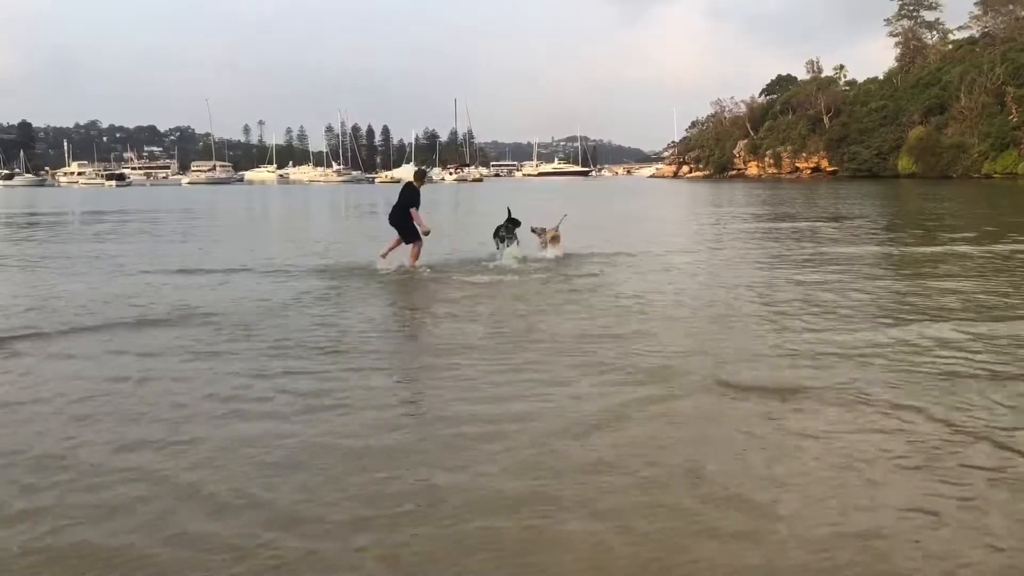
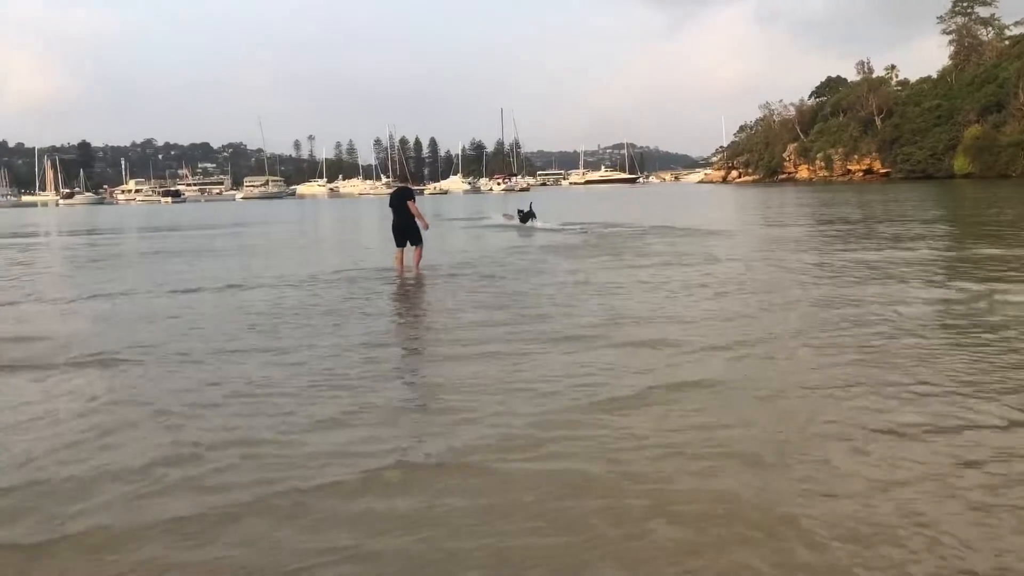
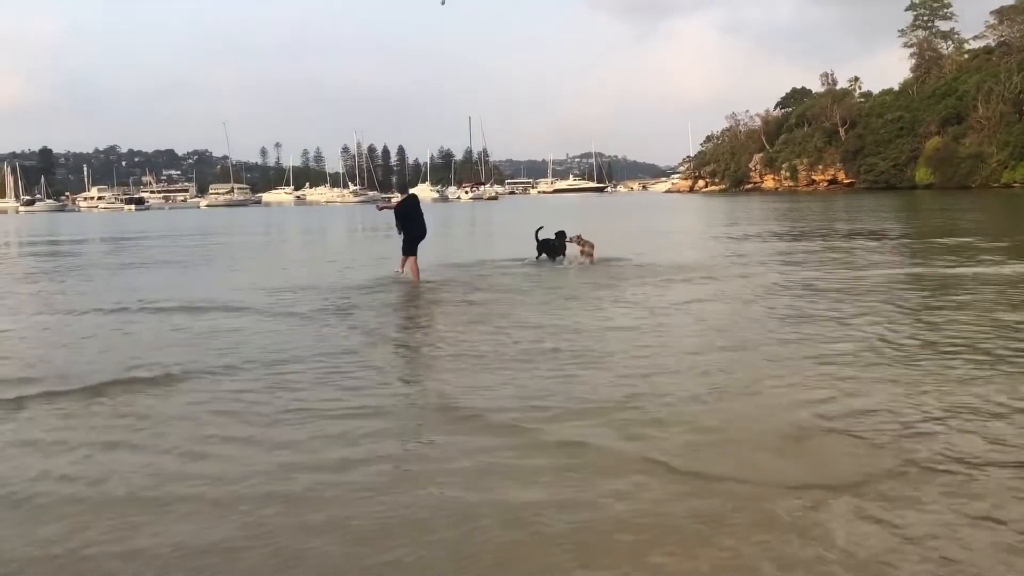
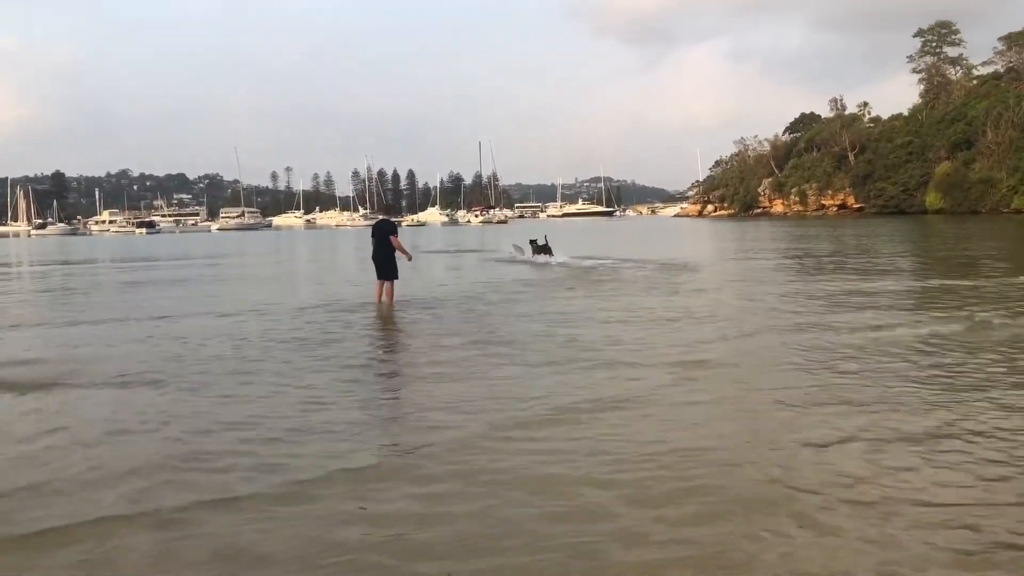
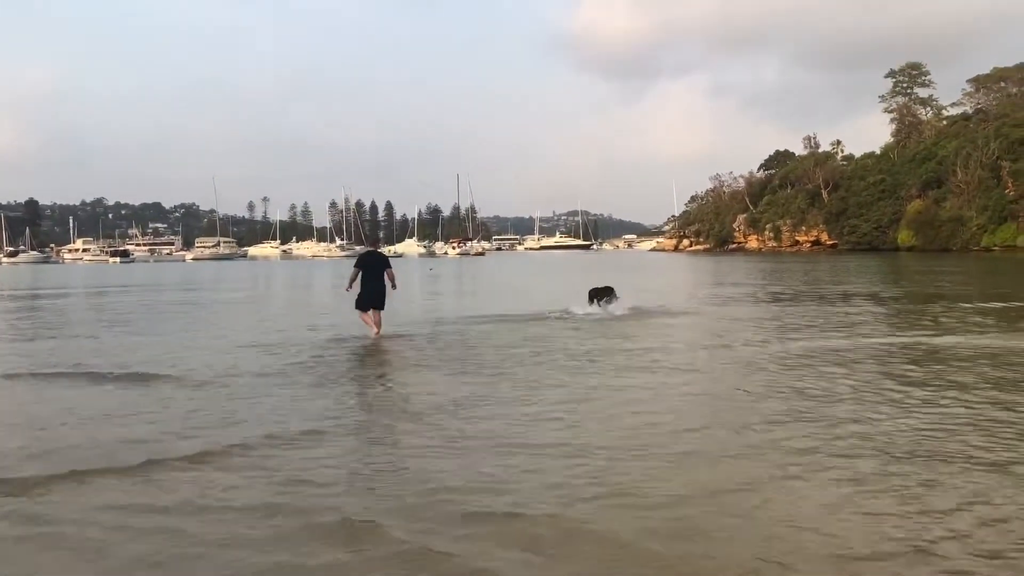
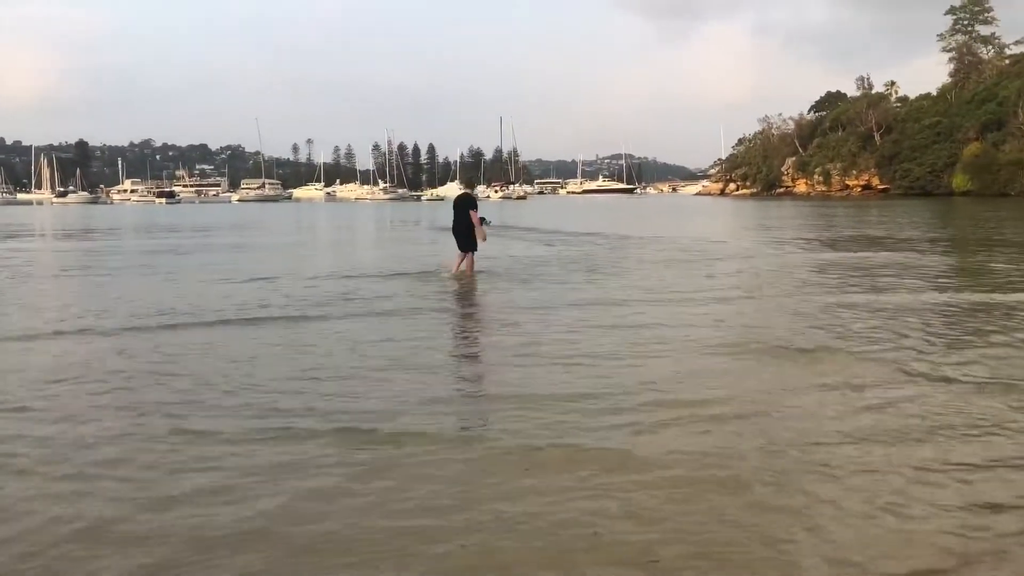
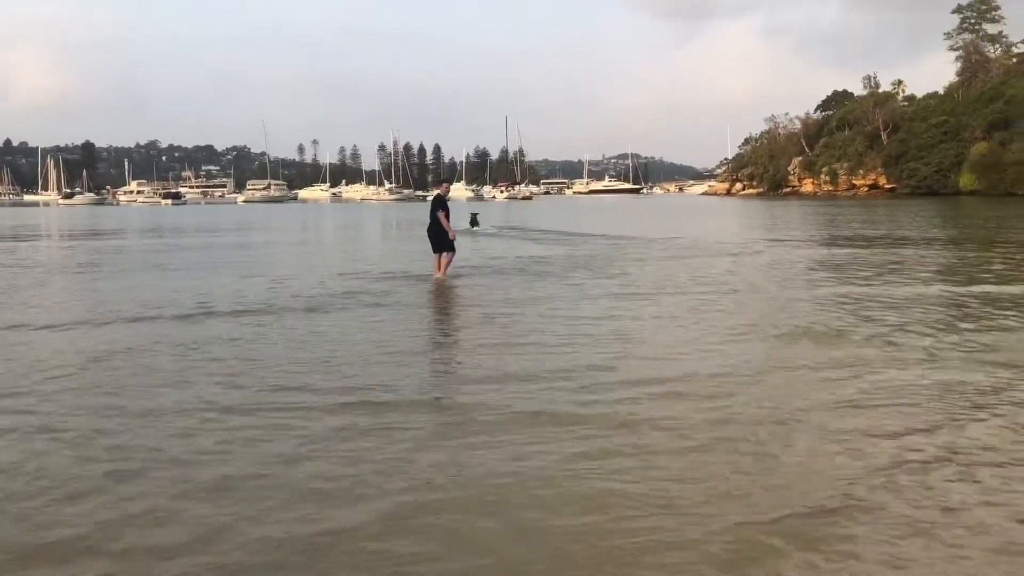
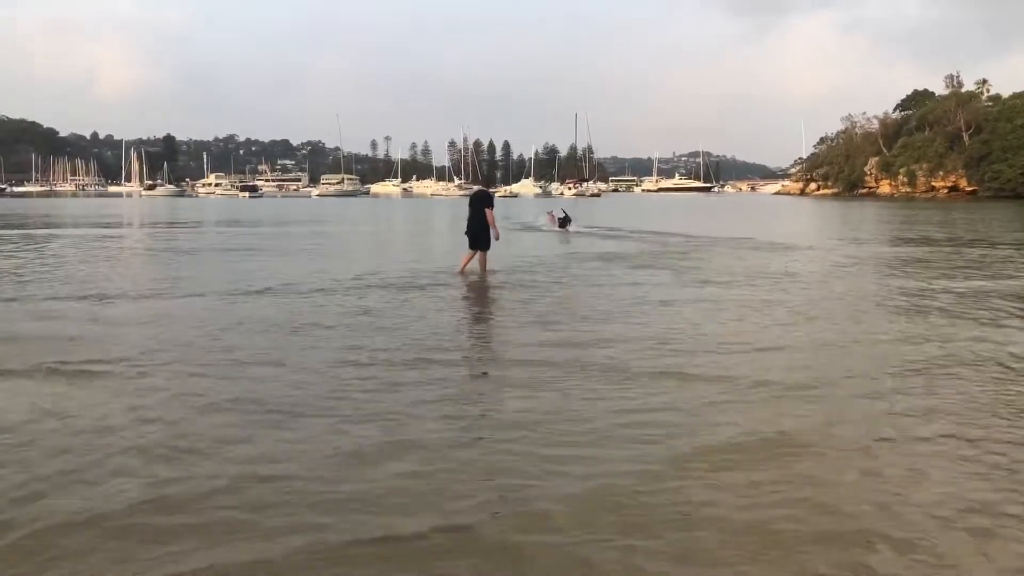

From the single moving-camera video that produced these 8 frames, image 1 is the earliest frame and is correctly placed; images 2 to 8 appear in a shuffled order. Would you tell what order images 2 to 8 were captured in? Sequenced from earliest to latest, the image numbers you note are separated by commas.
3, 5, 4, 2, 8, 7, 6
